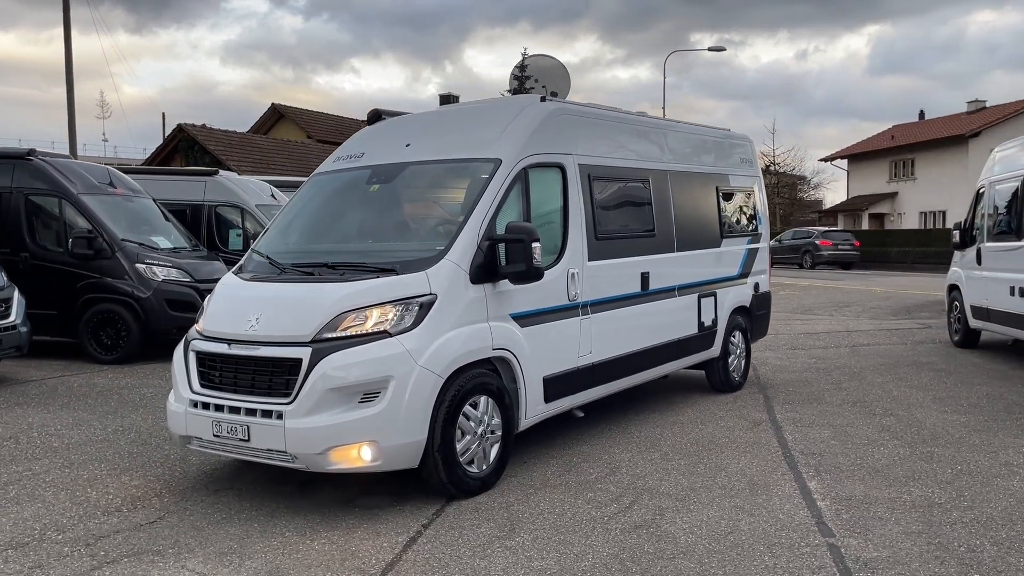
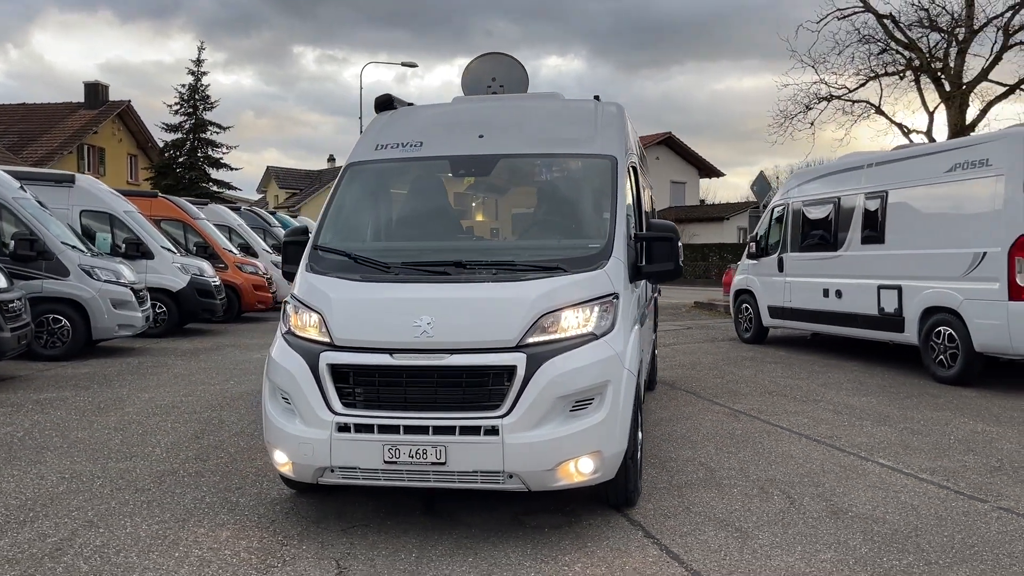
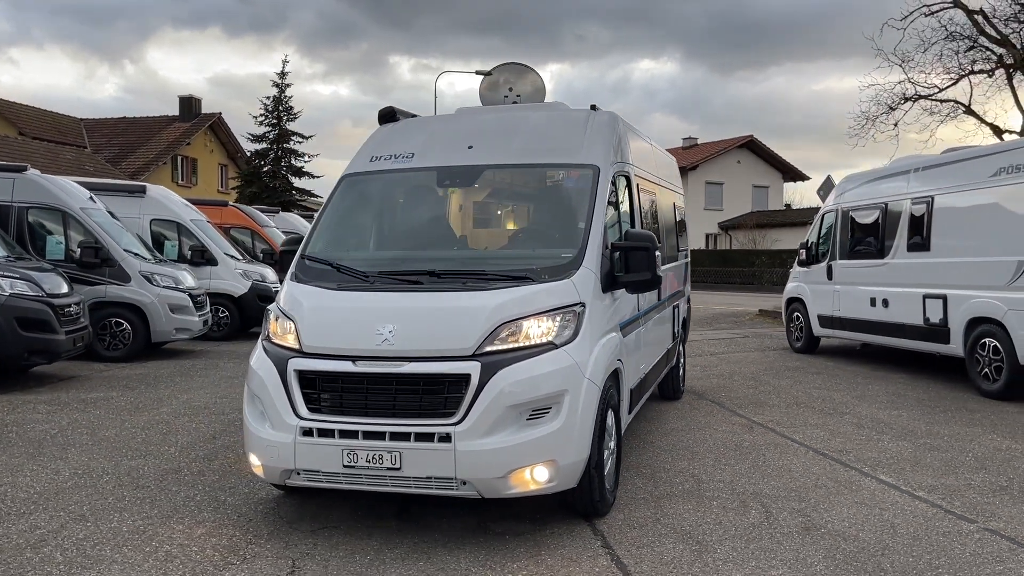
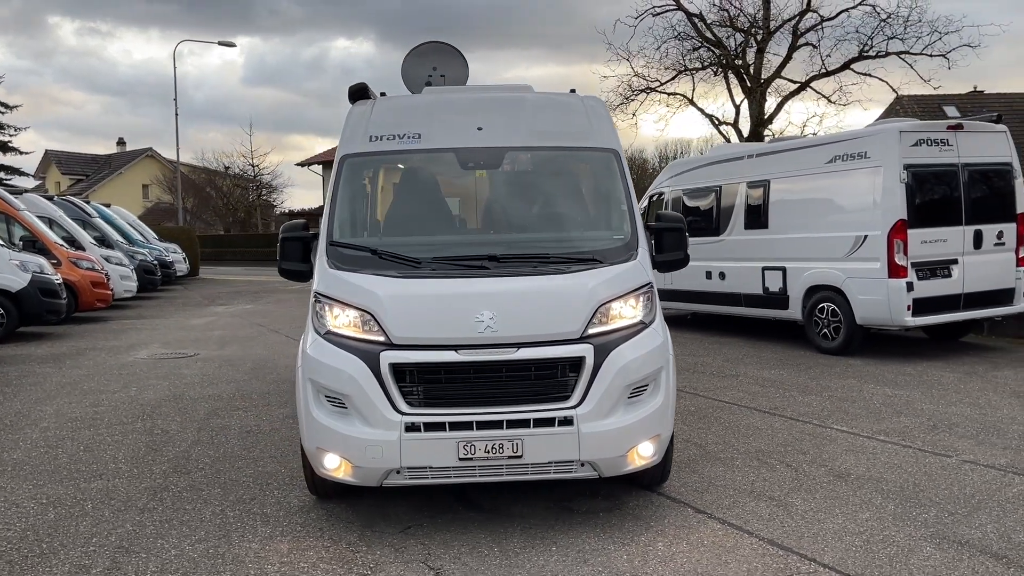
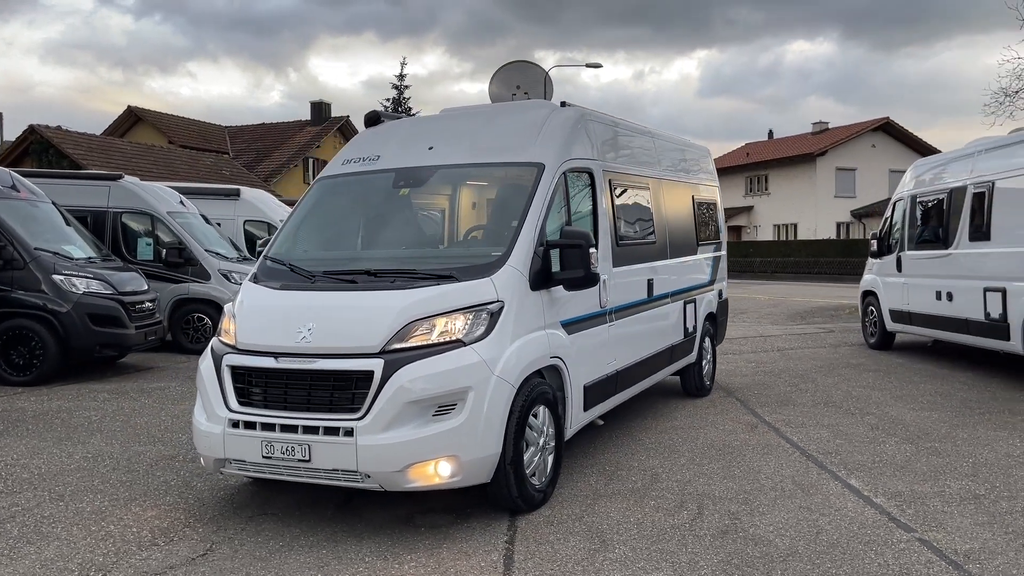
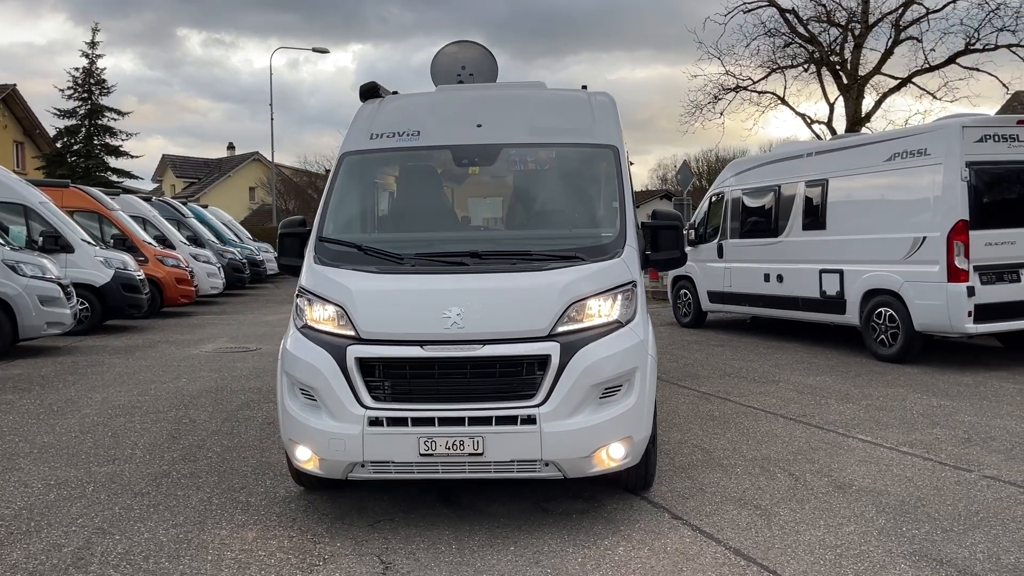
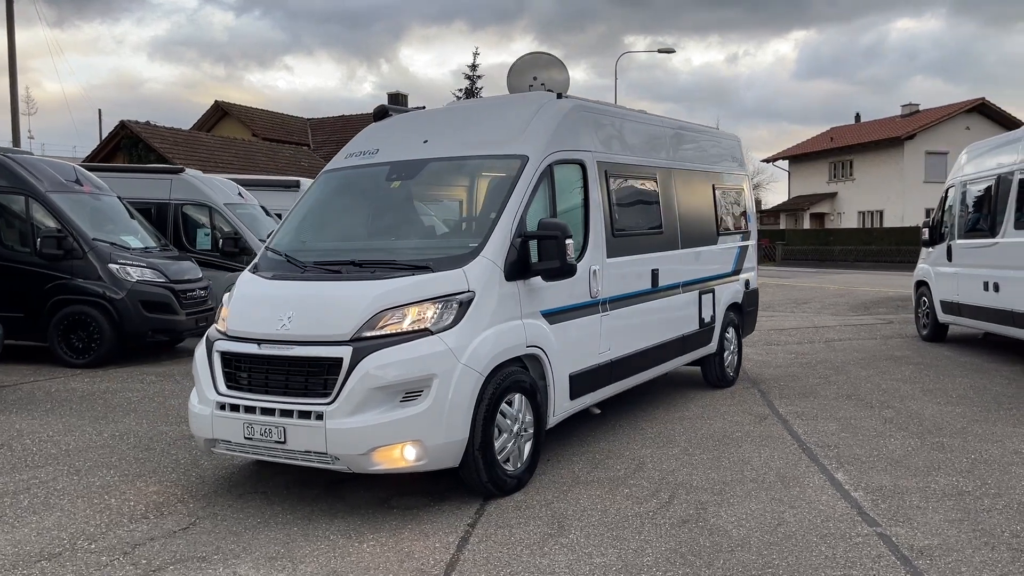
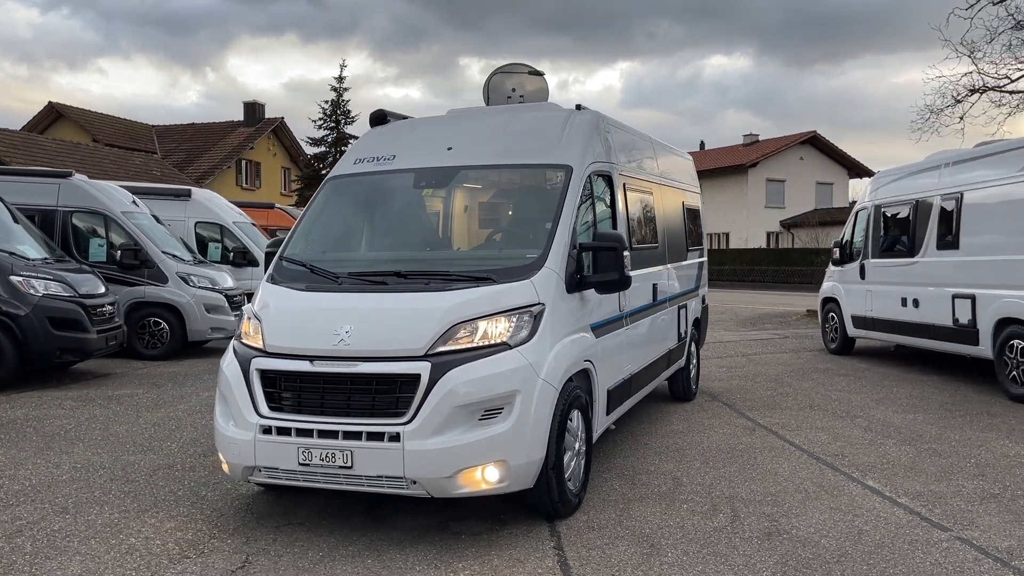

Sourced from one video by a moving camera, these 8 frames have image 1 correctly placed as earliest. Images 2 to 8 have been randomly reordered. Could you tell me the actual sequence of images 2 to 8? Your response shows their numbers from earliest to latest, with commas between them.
7, 5, 8, 3, 2, 6, 4
